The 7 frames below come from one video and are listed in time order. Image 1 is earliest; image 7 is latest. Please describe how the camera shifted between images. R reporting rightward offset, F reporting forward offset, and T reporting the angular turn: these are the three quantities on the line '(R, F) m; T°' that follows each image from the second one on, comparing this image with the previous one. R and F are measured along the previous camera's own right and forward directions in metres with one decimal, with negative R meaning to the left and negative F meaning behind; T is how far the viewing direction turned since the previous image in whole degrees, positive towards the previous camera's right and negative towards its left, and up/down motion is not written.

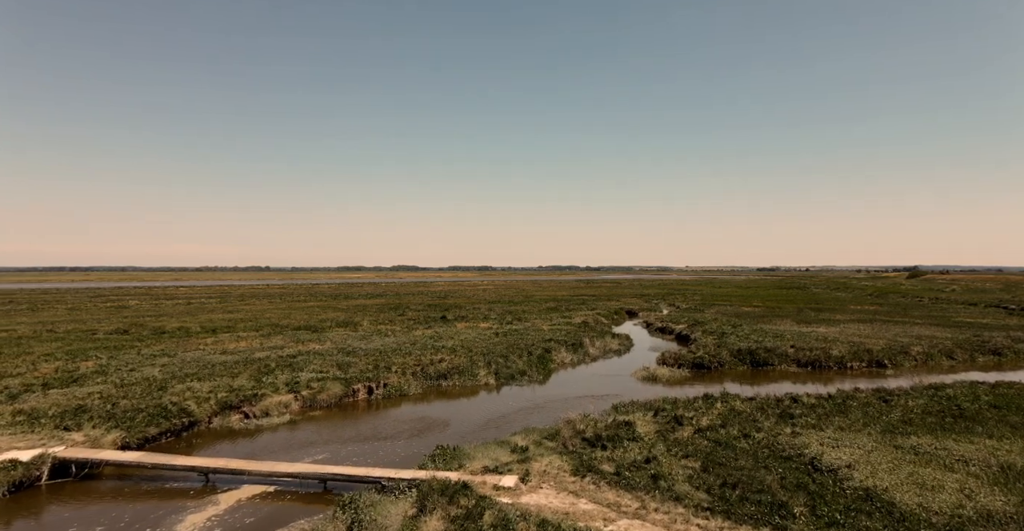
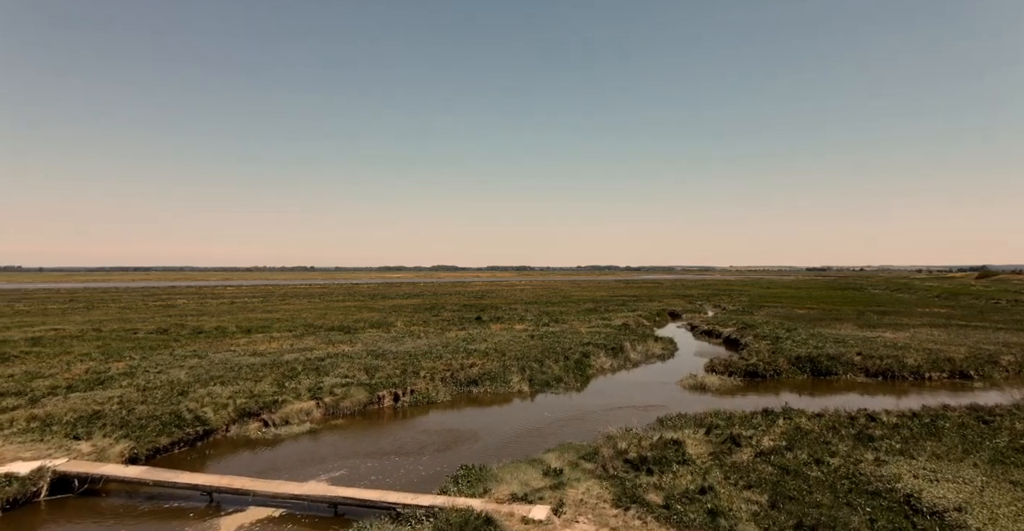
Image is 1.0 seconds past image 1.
(+0.1, +1.7) m; -4°
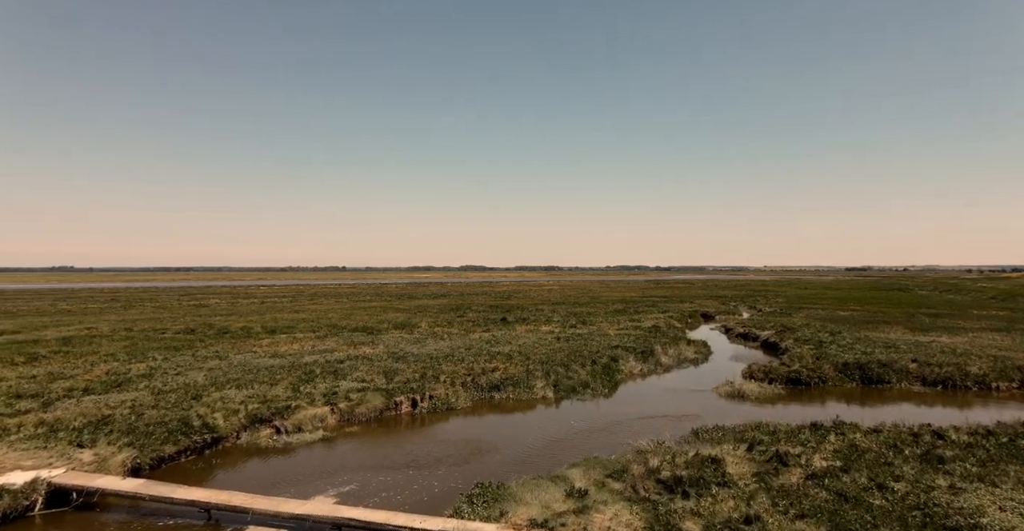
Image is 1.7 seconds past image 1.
(+0.2, +1.2) m; -3°
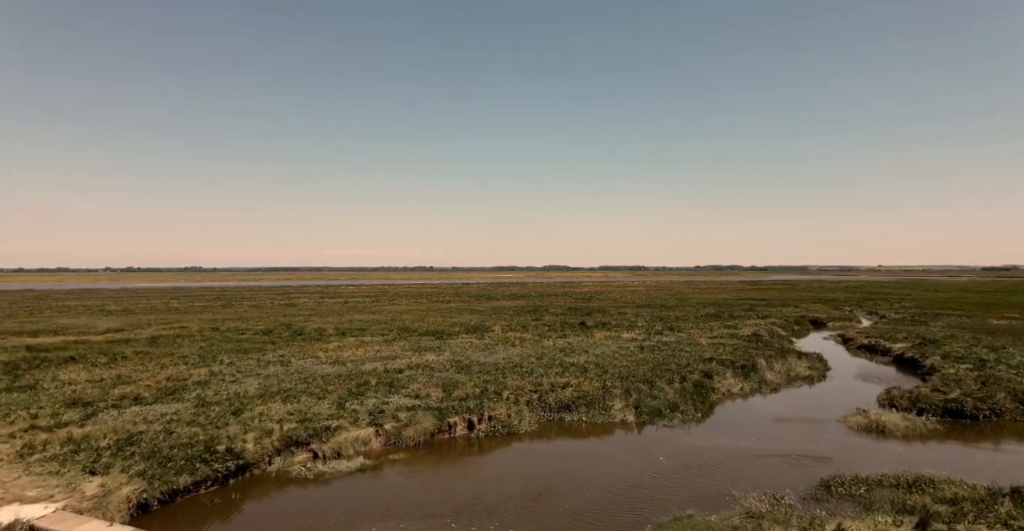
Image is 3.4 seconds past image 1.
(+0.3, +3.3) m; -8°
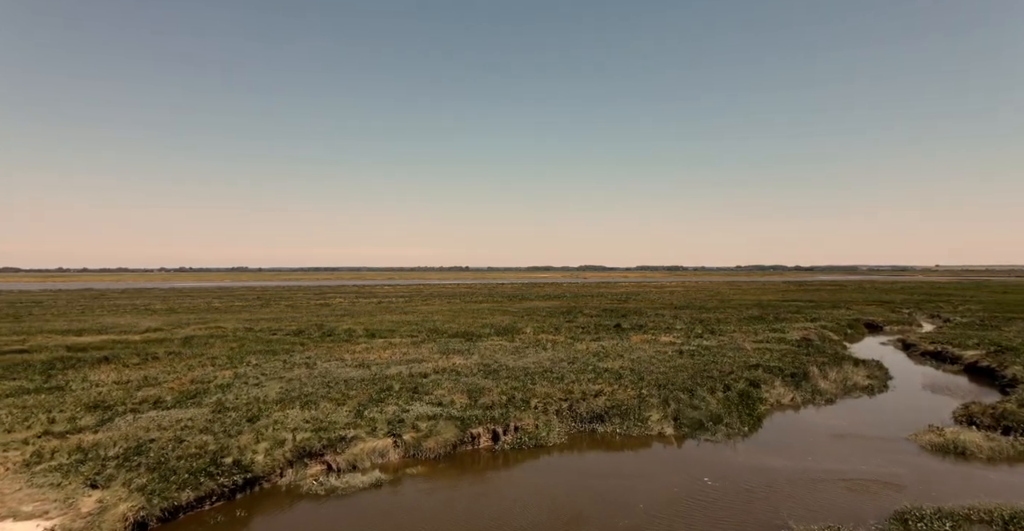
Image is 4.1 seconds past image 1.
(+0.2, +1.4) m; -3°
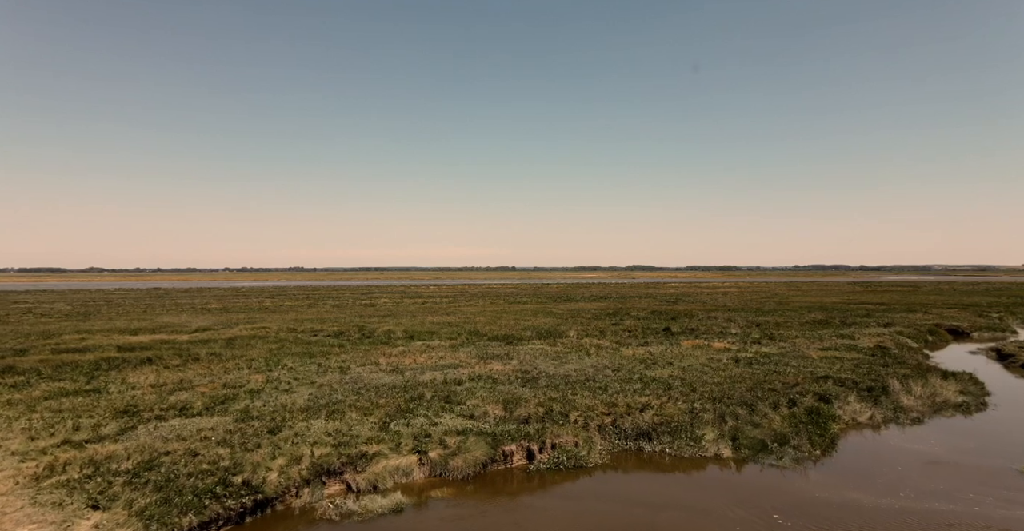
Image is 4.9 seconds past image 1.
(+0.2, +1.7) m; -4°
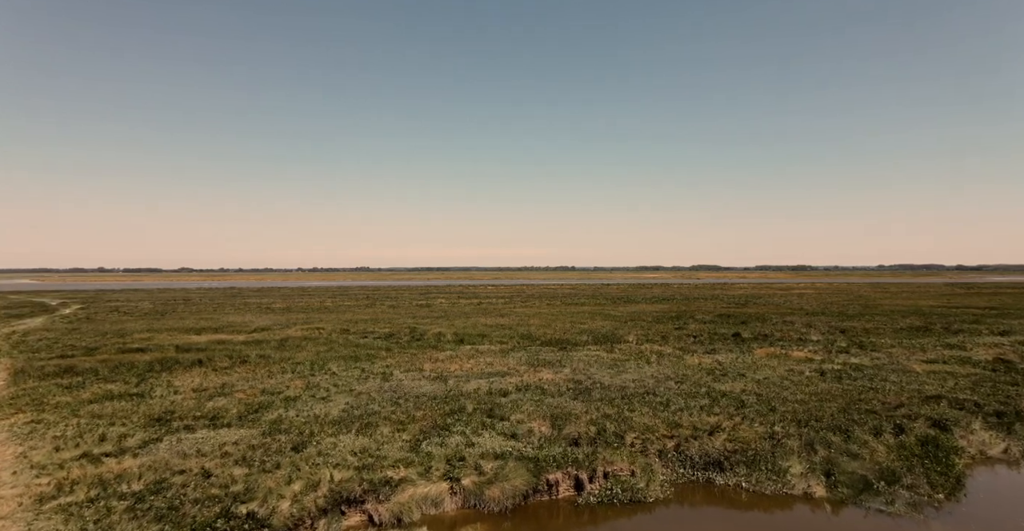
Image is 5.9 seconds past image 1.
(+0.3, +2.2) m; -6°
